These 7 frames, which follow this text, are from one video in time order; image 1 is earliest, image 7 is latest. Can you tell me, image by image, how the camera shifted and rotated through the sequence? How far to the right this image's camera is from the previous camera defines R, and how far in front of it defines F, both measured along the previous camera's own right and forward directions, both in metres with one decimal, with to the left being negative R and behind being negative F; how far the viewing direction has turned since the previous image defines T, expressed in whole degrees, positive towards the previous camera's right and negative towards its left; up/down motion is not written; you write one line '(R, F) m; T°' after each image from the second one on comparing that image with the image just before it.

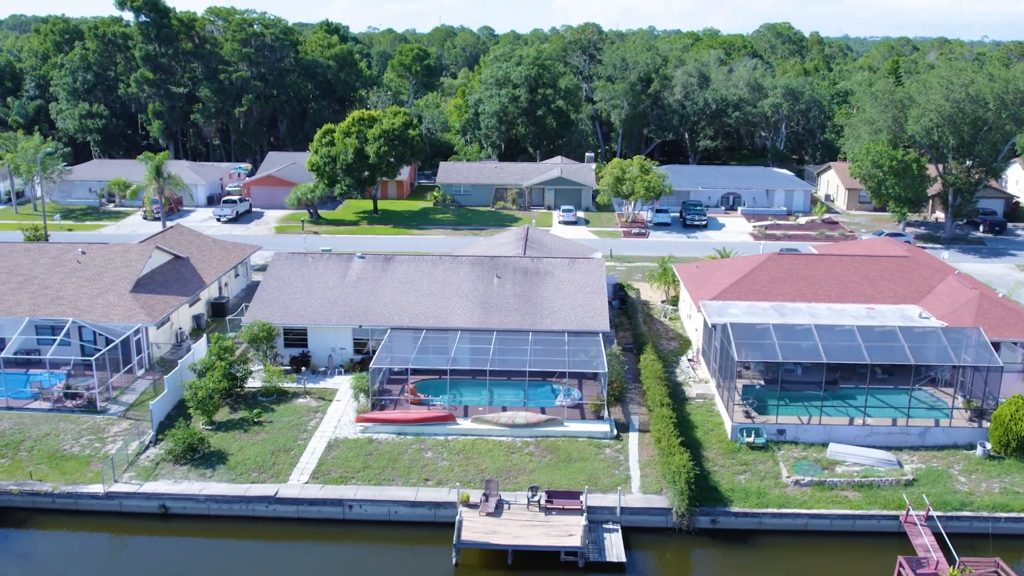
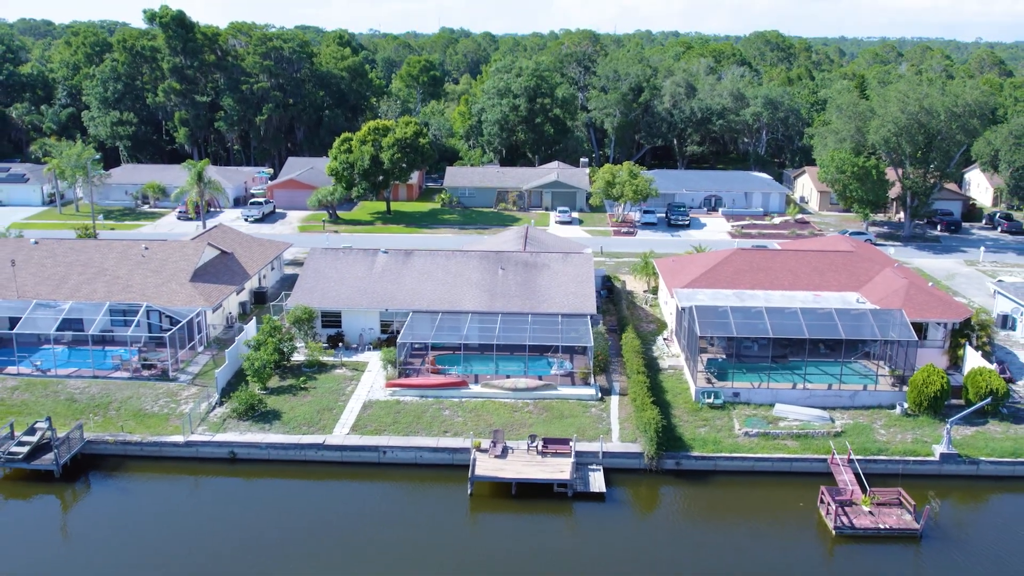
(-0.1, -2.6) m; 0°
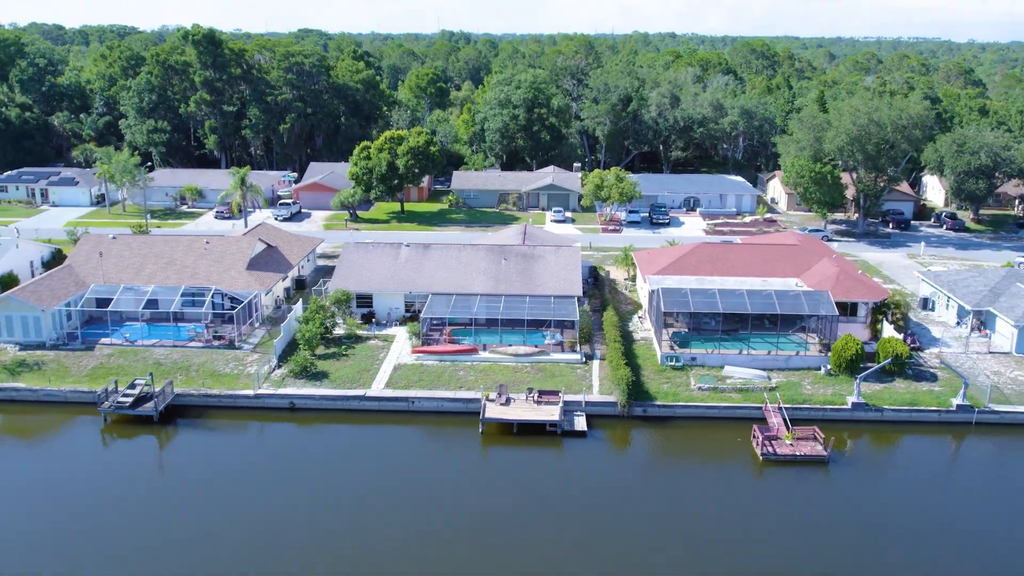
(-0.1, -3.5) m; 0°
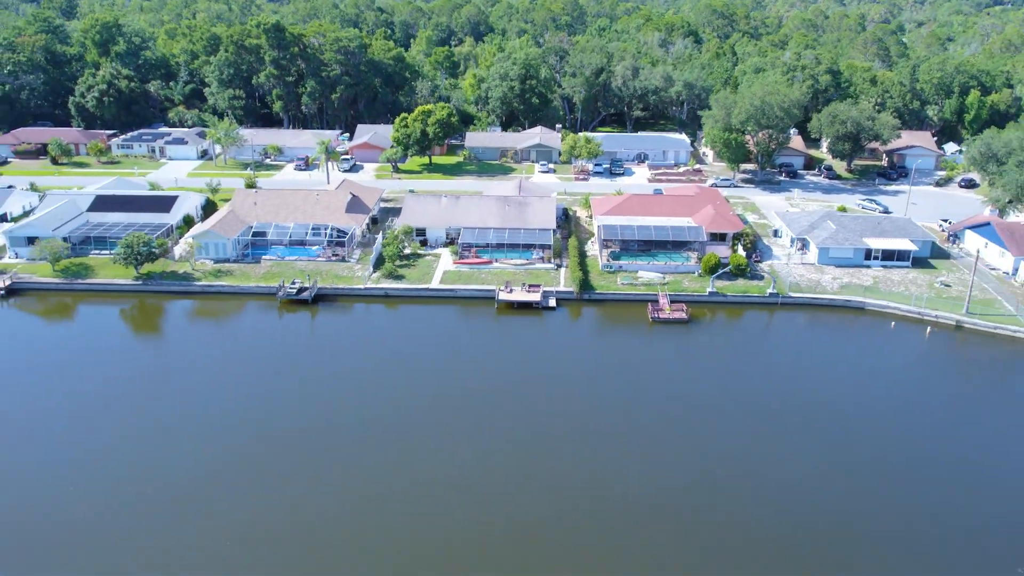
(-0.2, -12.3) m; 0°
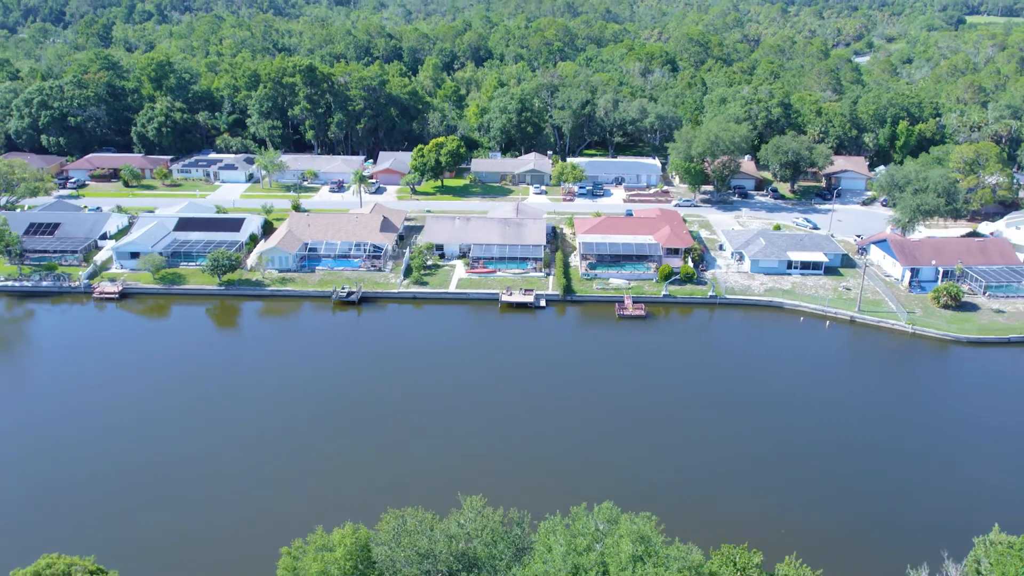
(-0.1, -8.7) m; 0°
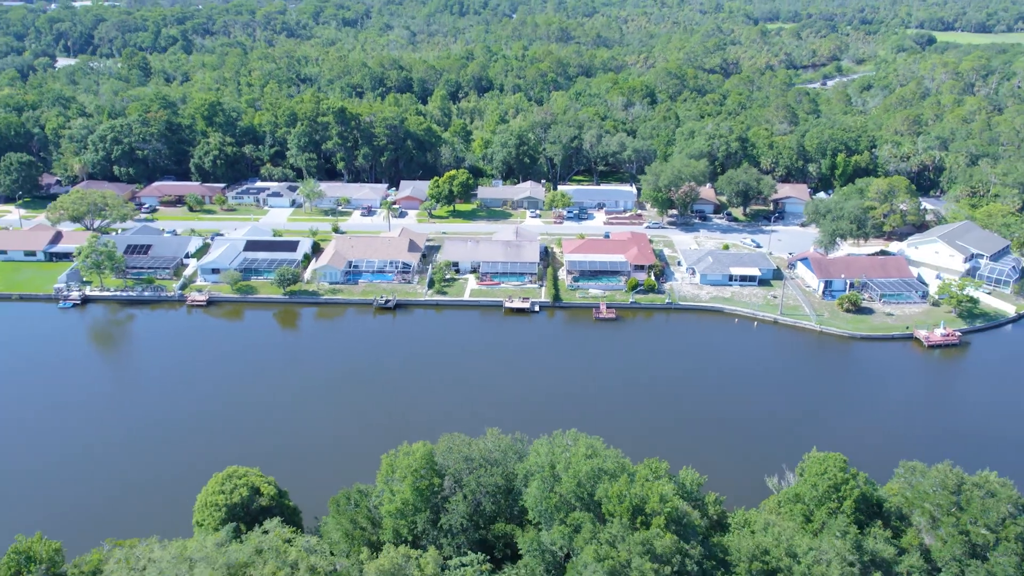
(-0.2, -10.9) m; 0°
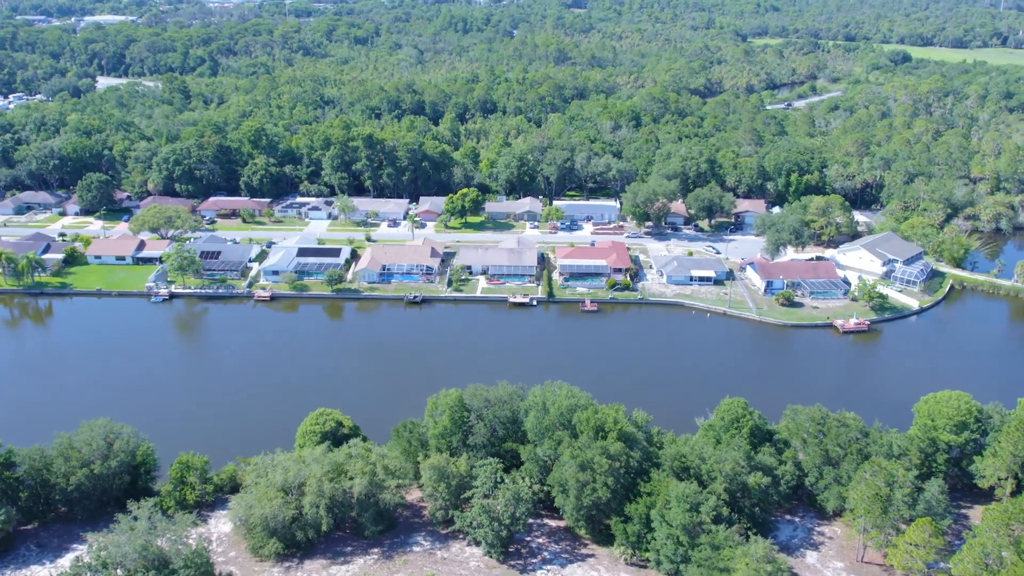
(-0.2, -12.2) m; 0°
